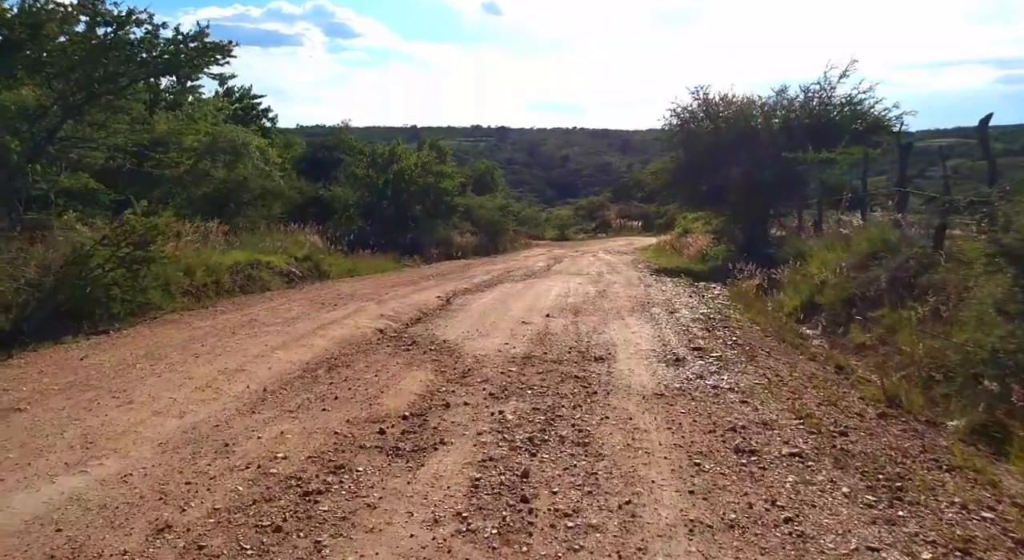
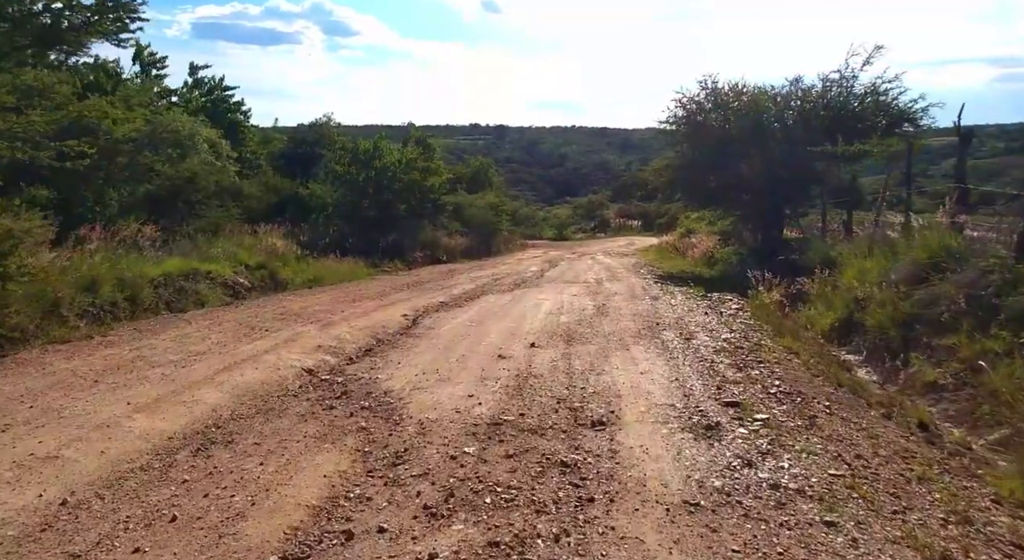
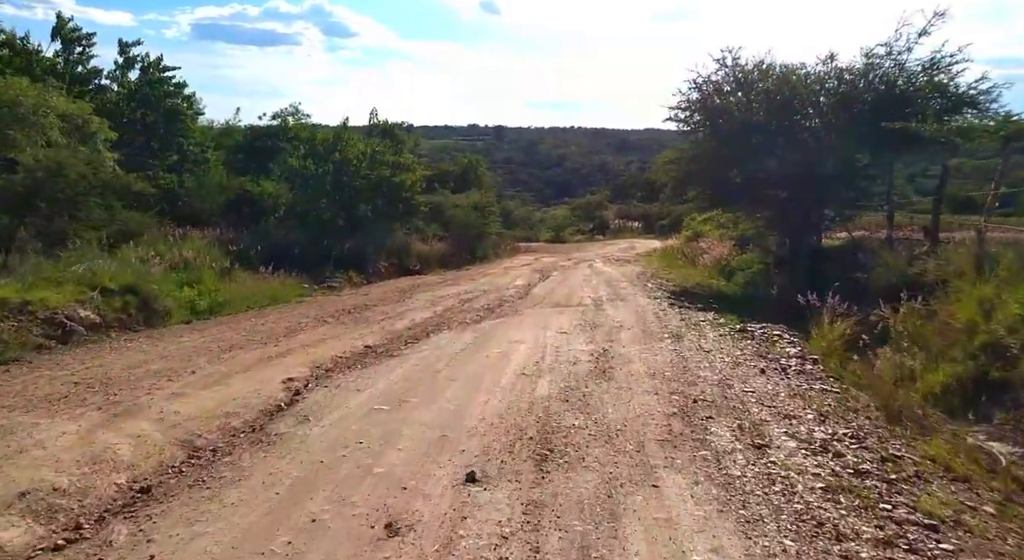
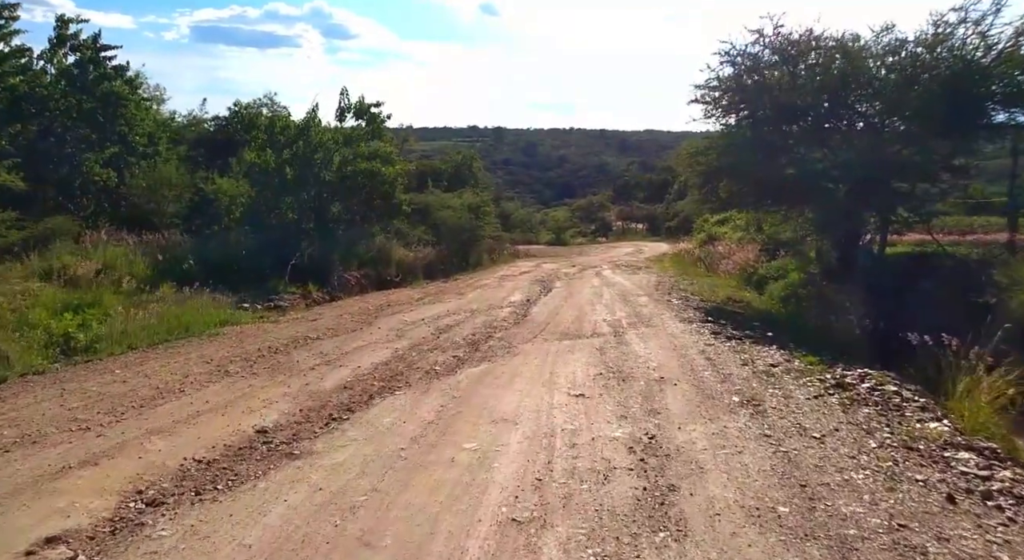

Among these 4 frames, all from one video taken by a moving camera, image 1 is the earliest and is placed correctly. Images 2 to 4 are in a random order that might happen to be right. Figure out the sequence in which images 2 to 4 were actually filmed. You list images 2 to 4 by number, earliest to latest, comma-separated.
2, 3, 4
